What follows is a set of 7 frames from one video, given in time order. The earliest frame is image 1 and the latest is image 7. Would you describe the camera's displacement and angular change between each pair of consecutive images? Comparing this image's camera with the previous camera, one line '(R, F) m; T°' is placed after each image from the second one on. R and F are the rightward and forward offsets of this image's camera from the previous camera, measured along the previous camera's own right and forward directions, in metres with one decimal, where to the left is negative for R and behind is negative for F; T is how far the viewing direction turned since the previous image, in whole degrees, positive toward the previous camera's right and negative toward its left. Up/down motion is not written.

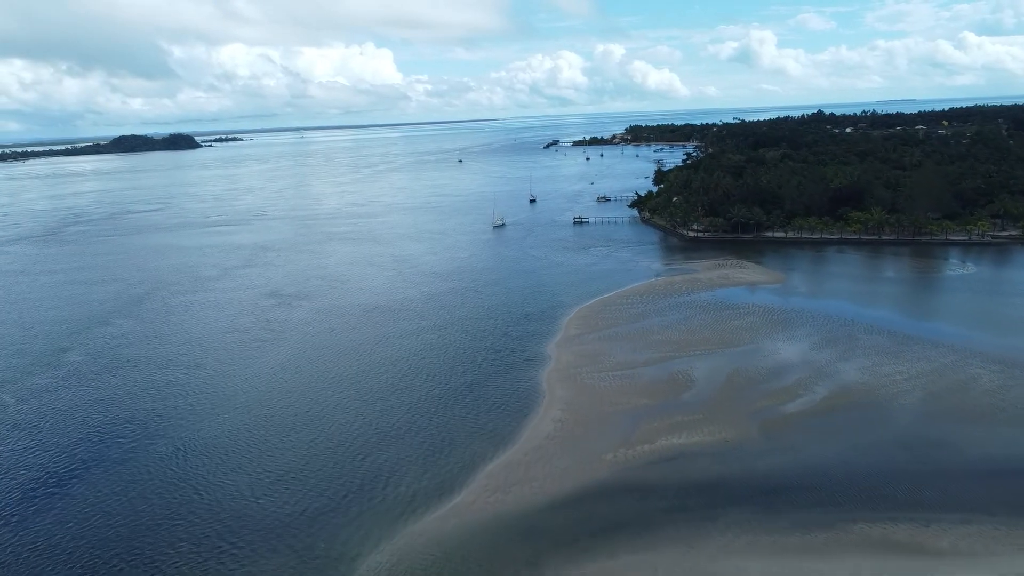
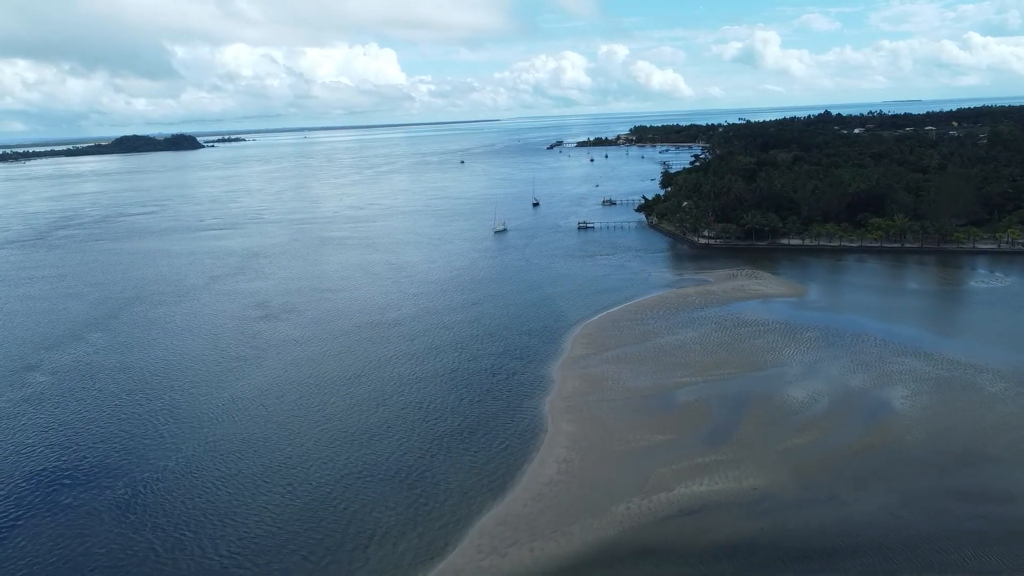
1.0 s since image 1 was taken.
(+0.1, +2.0) m; 0°
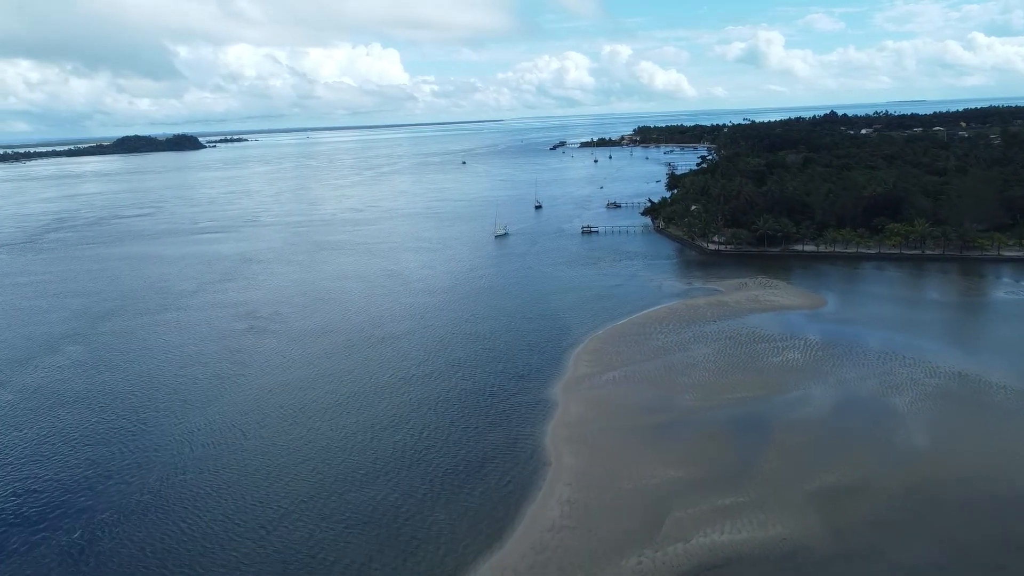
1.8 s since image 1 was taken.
(+0.1, +1.6) m; 0°
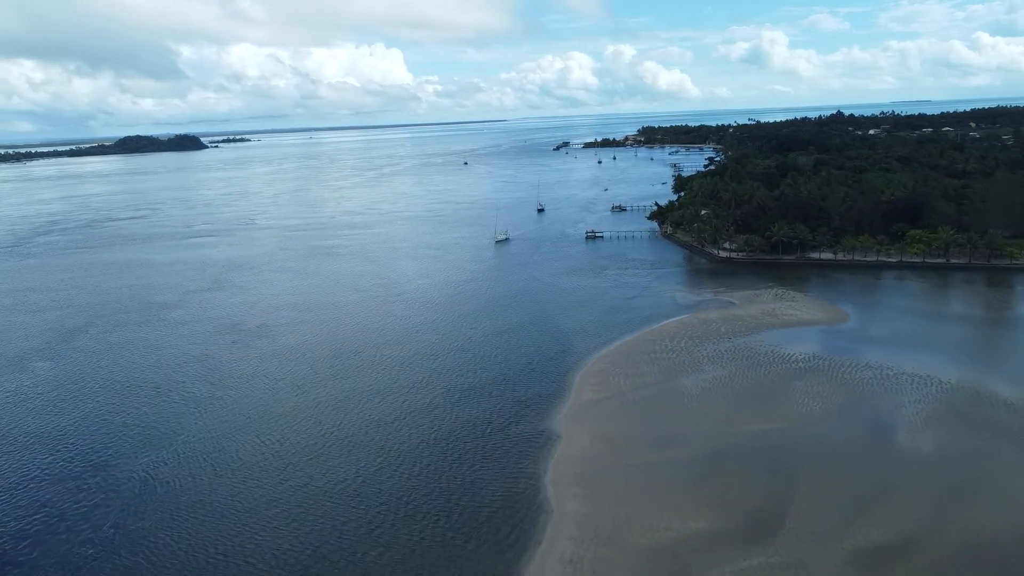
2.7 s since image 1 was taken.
(+0.1, +1.8) m; 0°
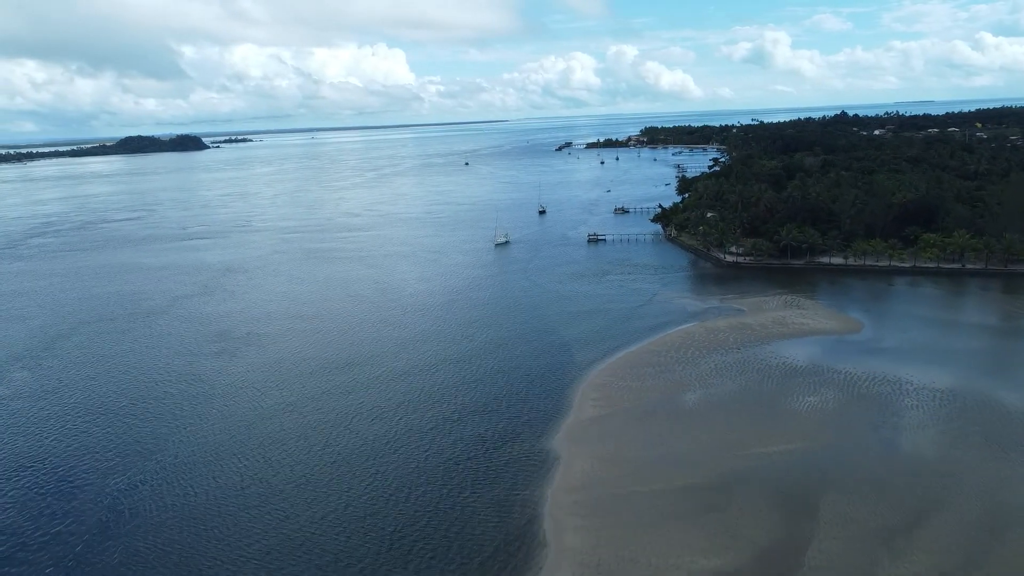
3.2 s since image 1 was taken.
(+0.1, +1.1) m; 0°
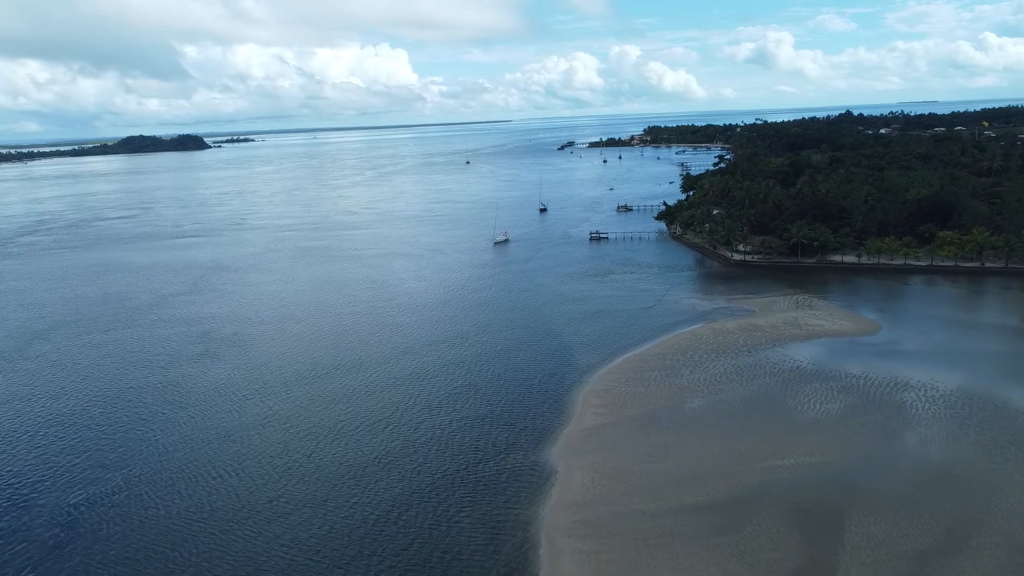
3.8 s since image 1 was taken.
(+0.2, +1.4) m; 0°
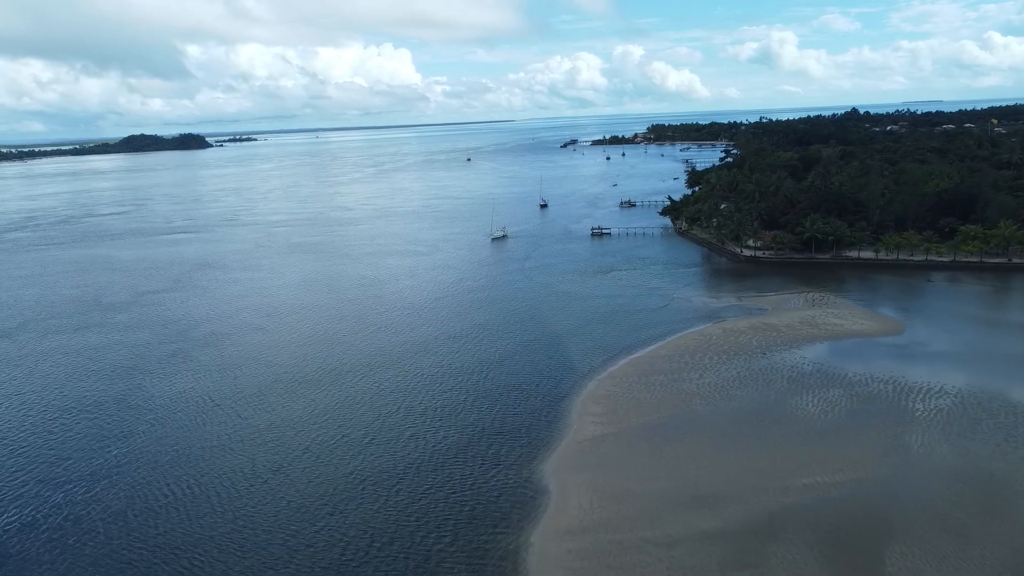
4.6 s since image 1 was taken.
(+0.3, +1.8) m; 0°
